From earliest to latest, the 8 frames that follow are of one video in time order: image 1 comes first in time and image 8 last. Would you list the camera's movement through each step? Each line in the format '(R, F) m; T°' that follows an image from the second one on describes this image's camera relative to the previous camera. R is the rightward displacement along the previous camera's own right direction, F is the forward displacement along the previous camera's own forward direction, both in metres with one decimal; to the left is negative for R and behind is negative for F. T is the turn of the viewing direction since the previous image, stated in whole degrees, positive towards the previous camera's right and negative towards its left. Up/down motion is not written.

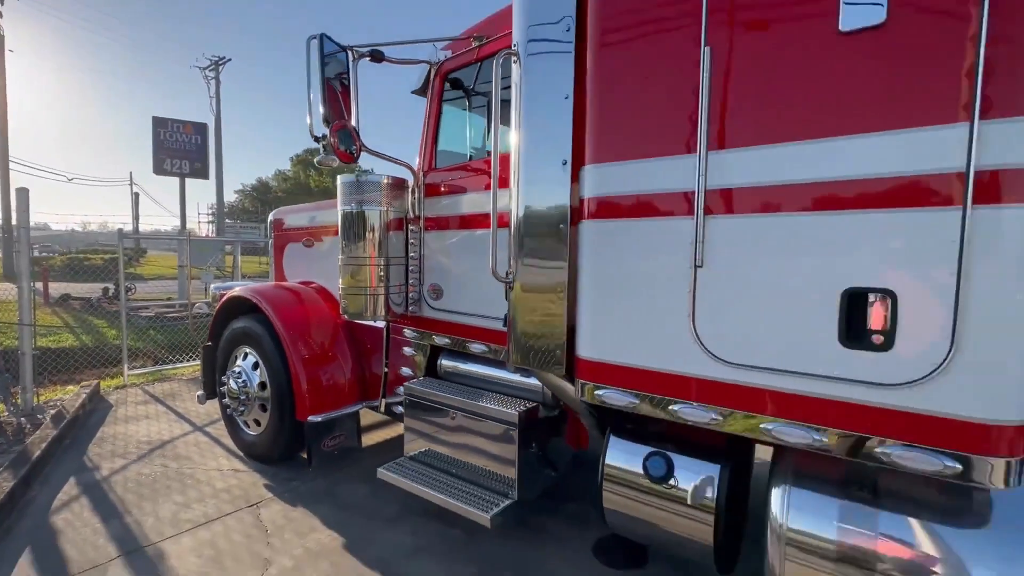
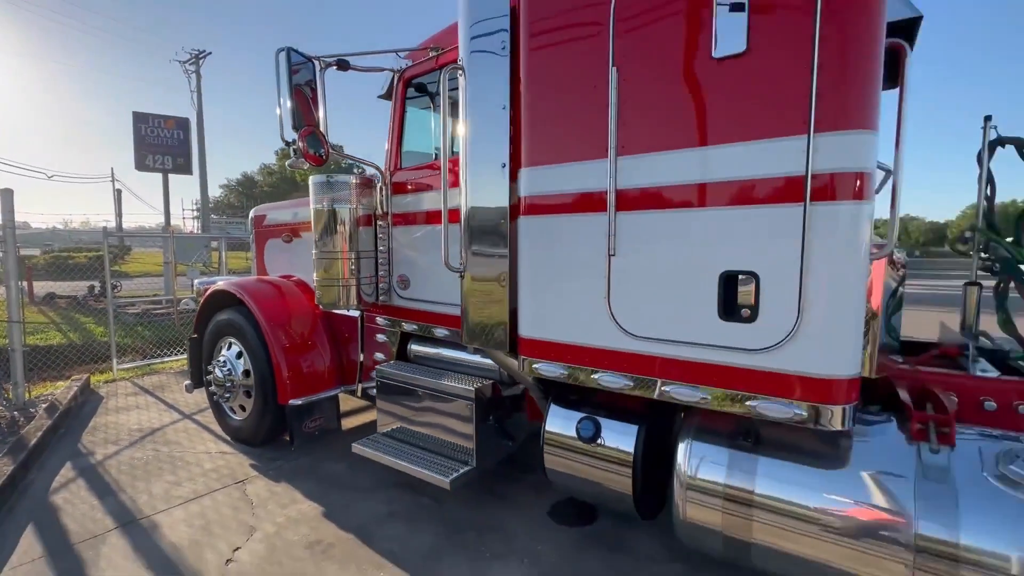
(+0.2, -0.3) m; +1°
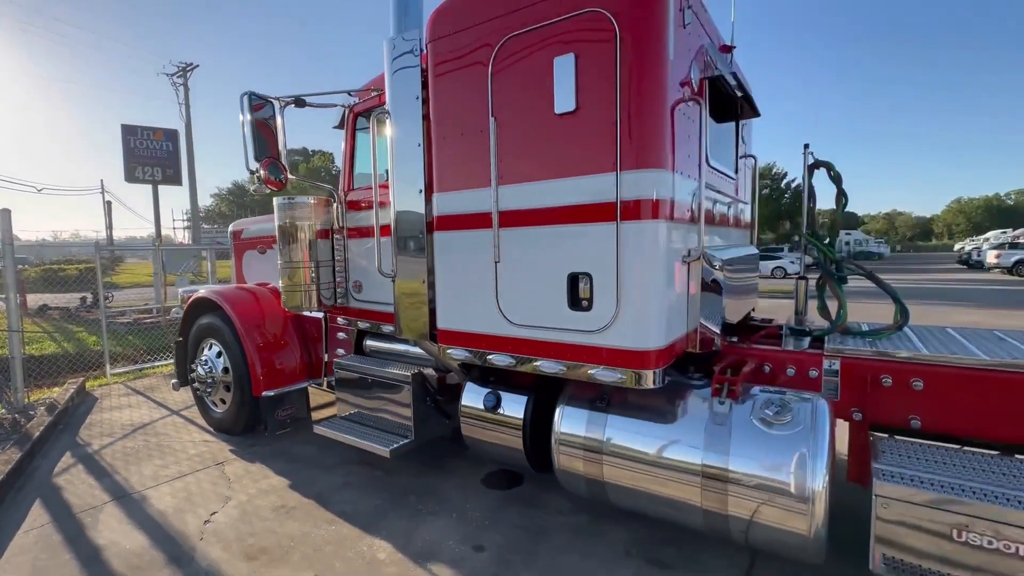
(+0.5, -0.6) m; +1°
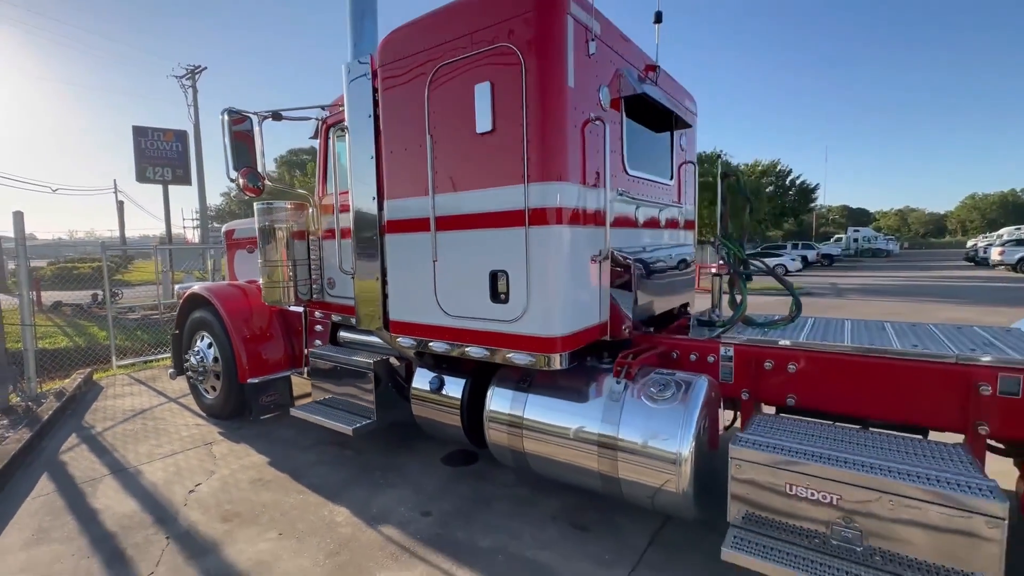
(+0.5, -0.4) m; -1°
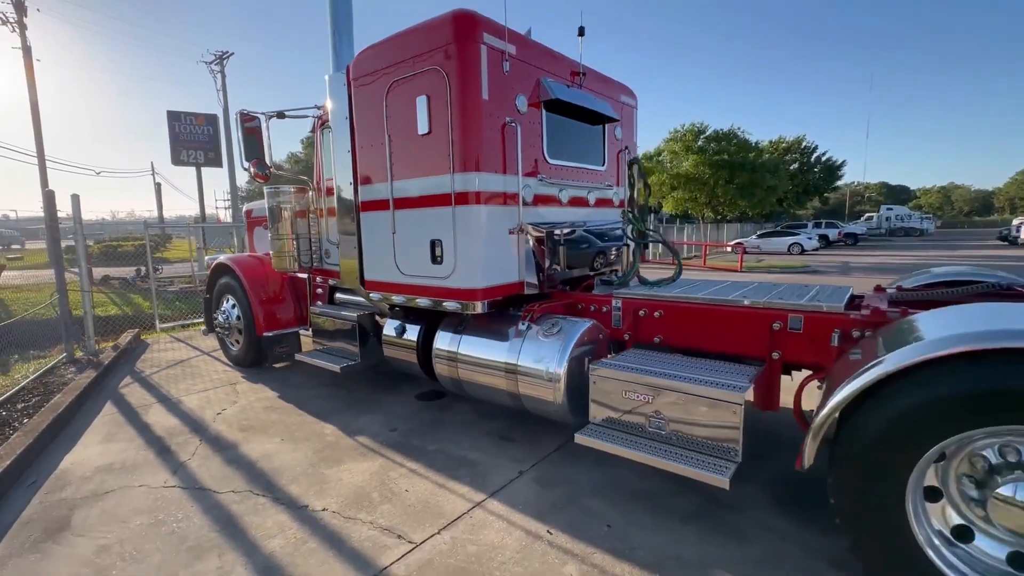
(+0.7, -0.8) m; -3°
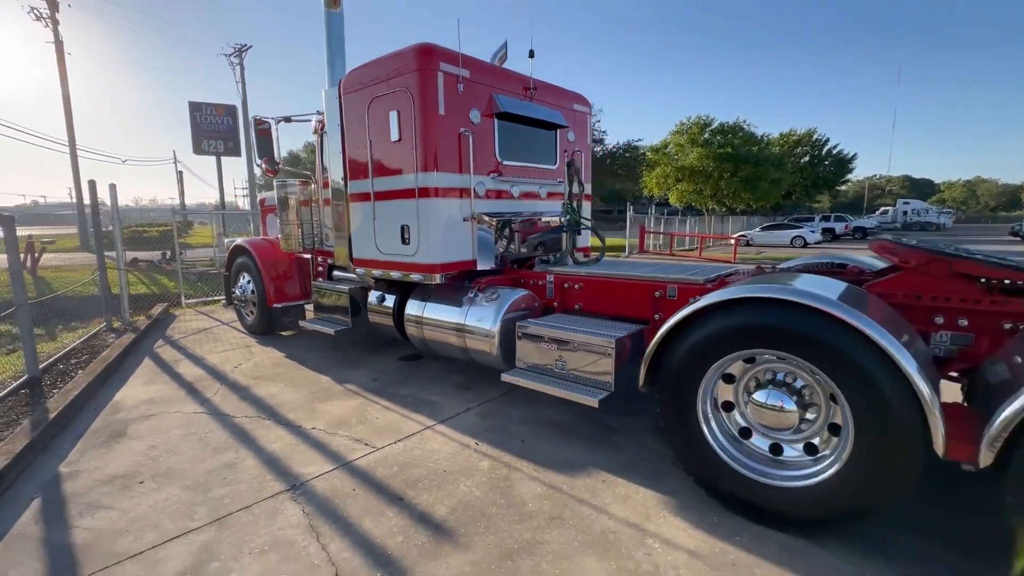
(+0.6, -0.9) m; -2°
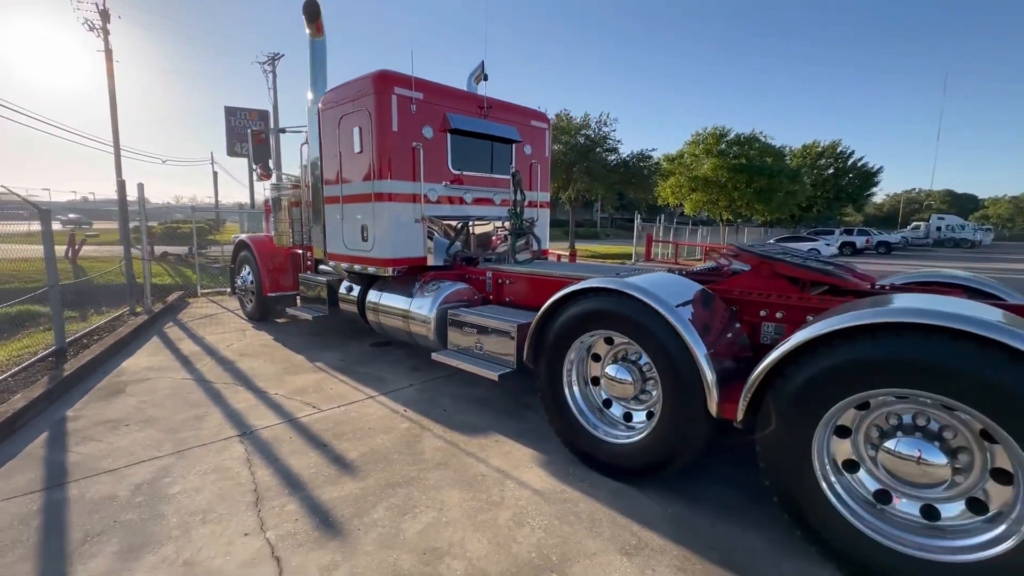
(+0.9, -0.6) m; -3°
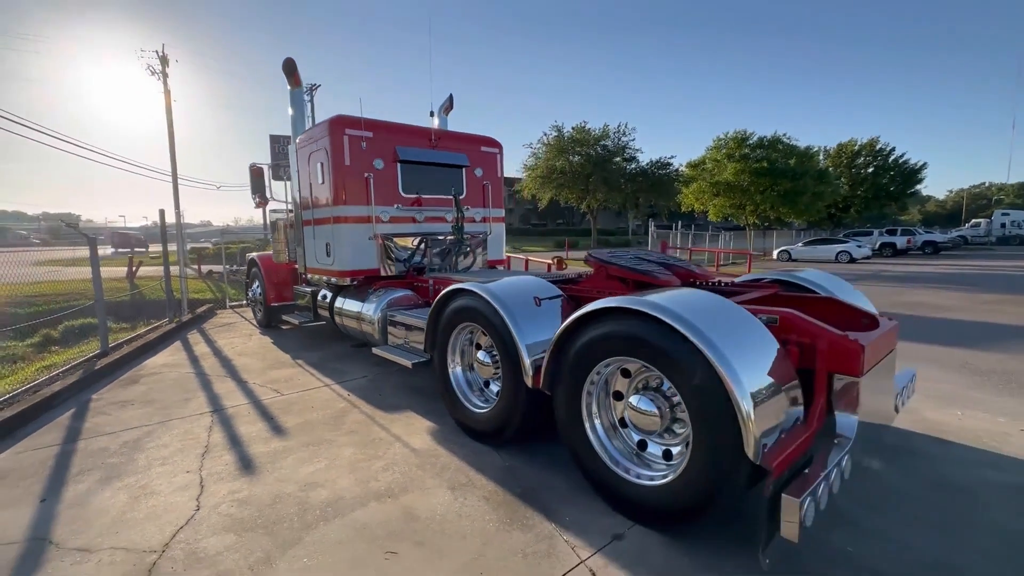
(+1.4, -0.8) m; -5°
